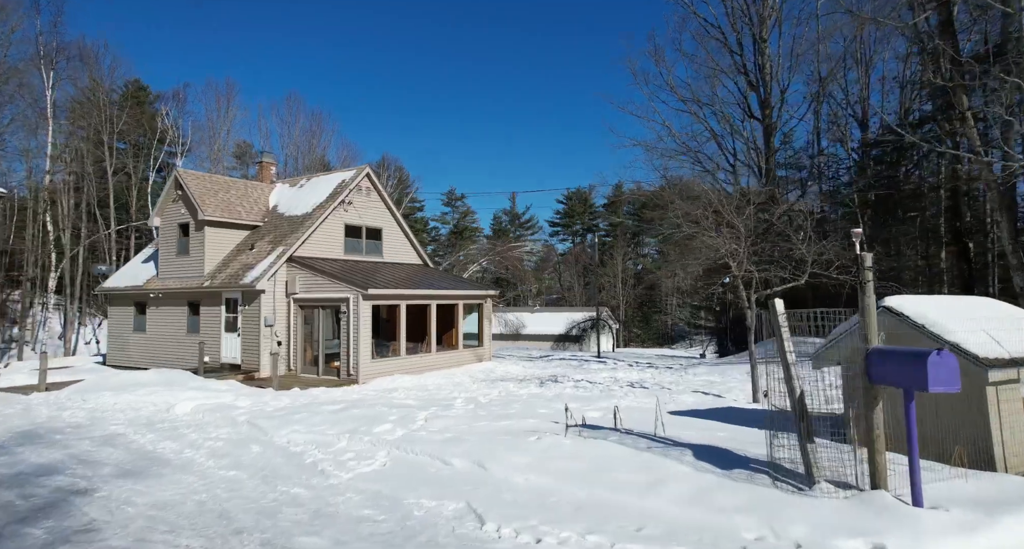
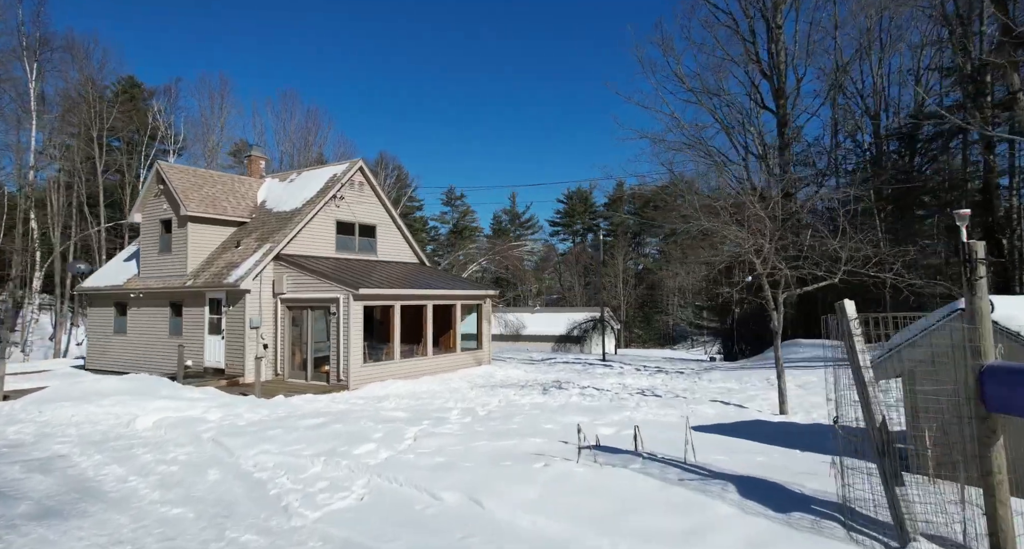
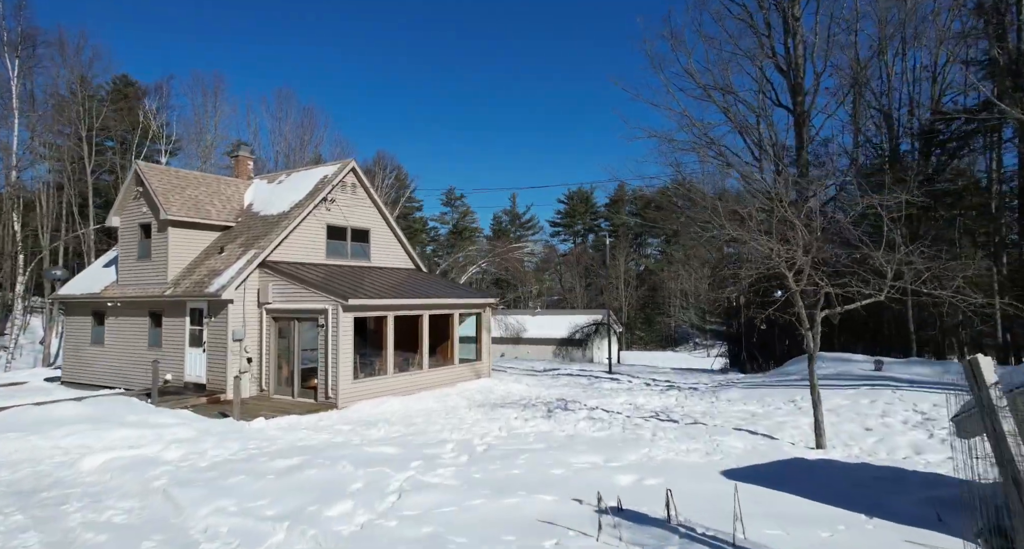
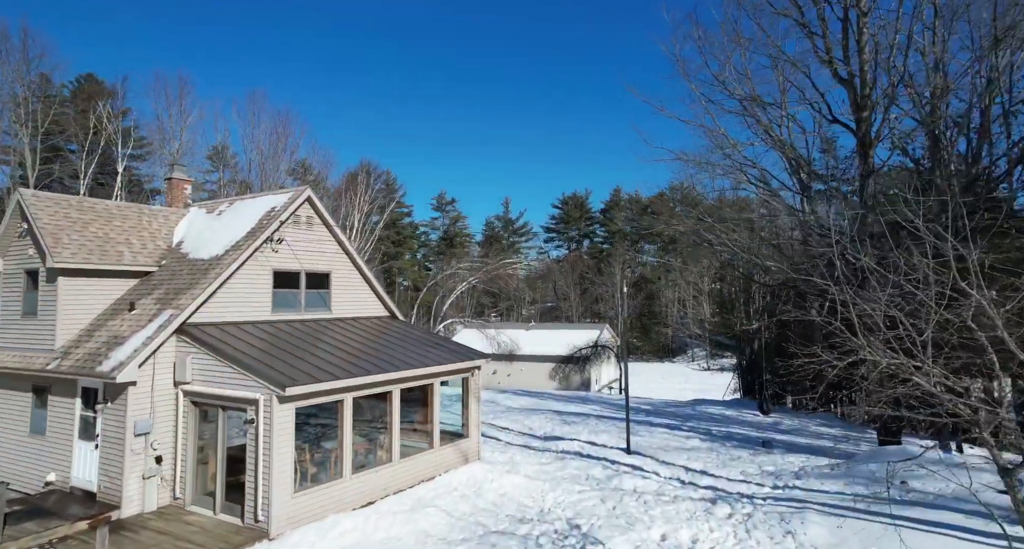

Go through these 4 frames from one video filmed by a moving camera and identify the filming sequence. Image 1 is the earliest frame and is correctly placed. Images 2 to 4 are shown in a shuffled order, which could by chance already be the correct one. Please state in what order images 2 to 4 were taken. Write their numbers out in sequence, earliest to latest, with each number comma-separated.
2, 3, 4
